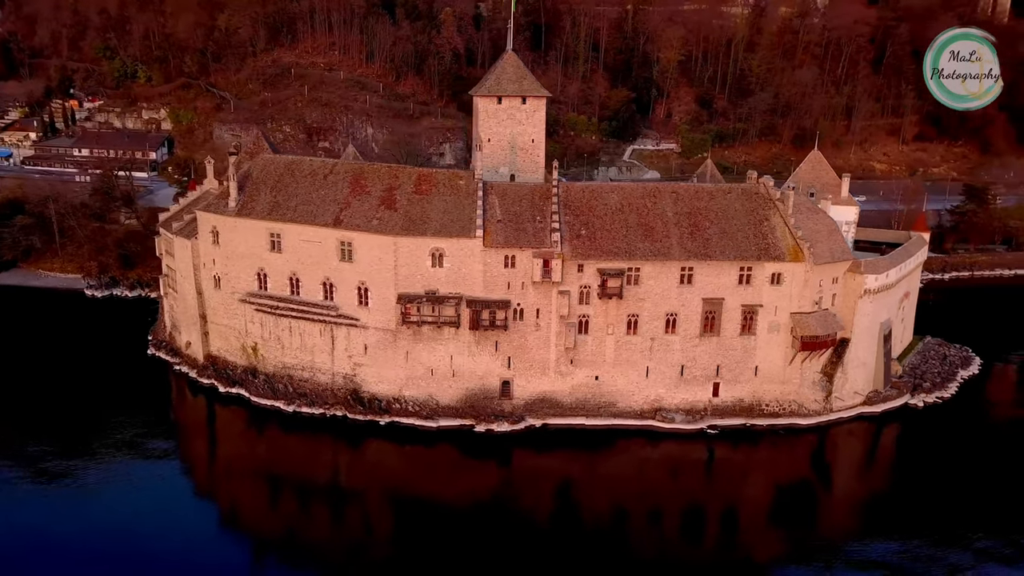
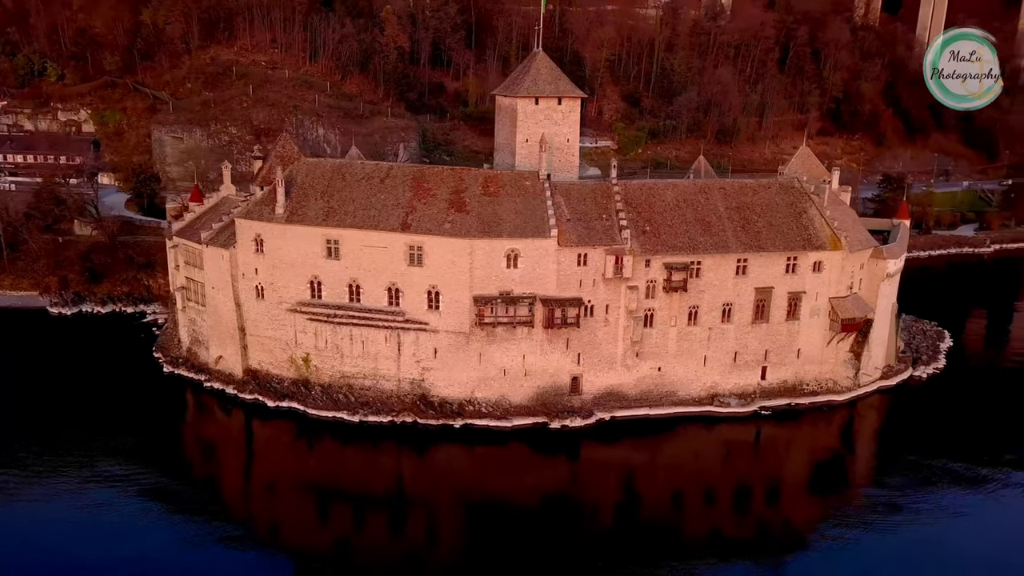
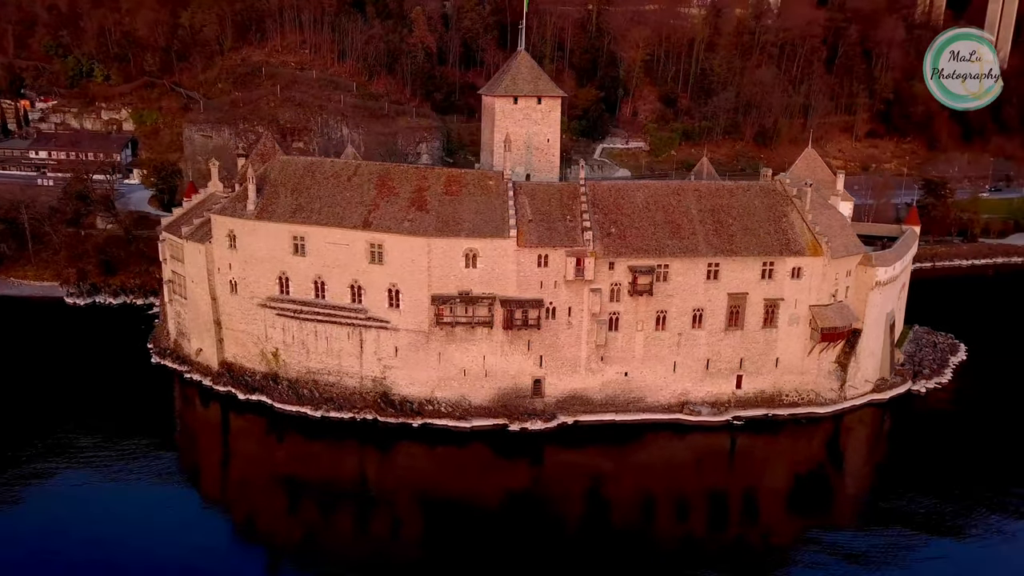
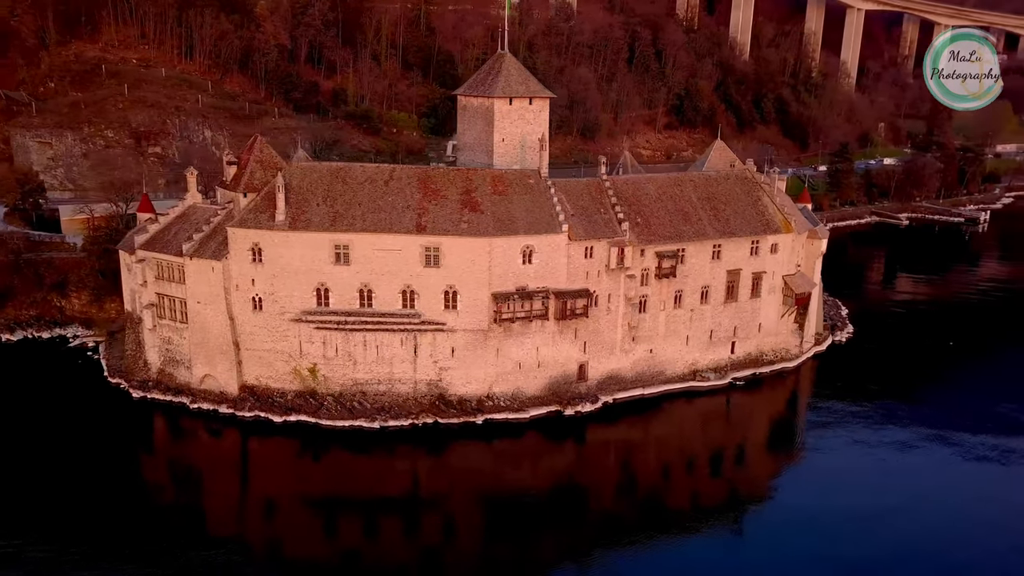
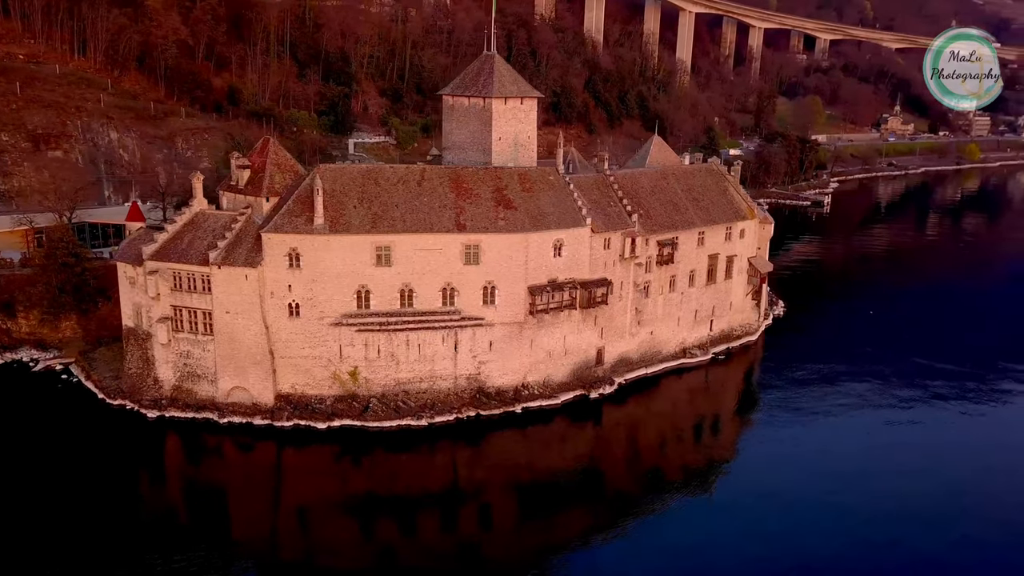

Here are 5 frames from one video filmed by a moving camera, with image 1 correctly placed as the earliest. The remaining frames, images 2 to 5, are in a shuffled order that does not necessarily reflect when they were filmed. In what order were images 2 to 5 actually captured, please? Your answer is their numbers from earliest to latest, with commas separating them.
3, 2, 4, 5
